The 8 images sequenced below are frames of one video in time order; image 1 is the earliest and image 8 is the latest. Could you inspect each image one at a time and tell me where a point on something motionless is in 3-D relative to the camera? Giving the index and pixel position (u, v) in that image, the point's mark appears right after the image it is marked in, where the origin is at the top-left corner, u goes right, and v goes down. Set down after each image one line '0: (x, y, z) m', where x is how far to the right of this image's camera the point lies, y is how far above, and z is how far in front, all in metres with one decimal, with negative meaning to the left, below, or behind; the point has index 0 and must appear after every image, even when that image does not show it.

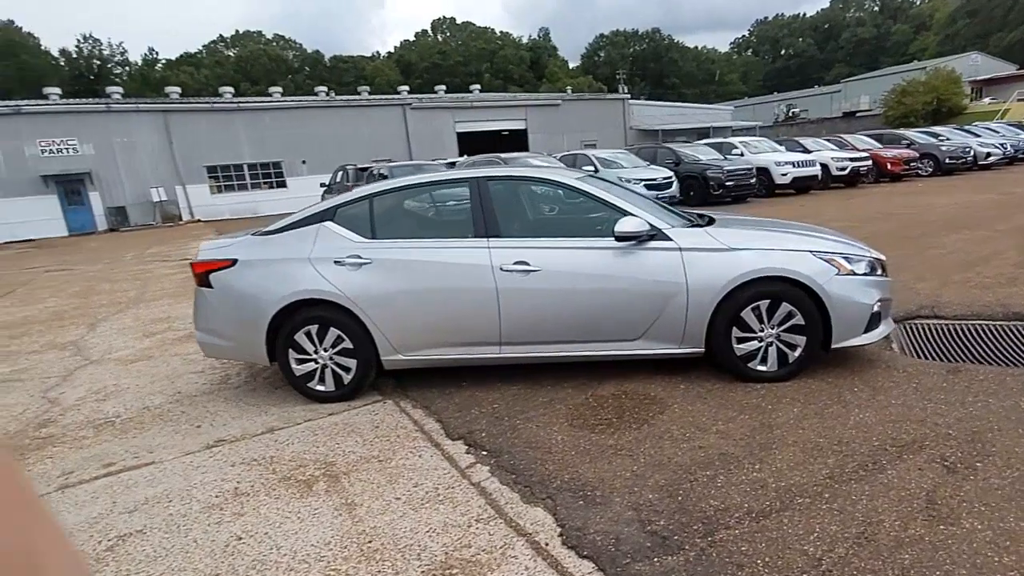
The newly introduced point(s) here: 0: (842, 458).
0: (+1.5, -0.8, +2.9) m
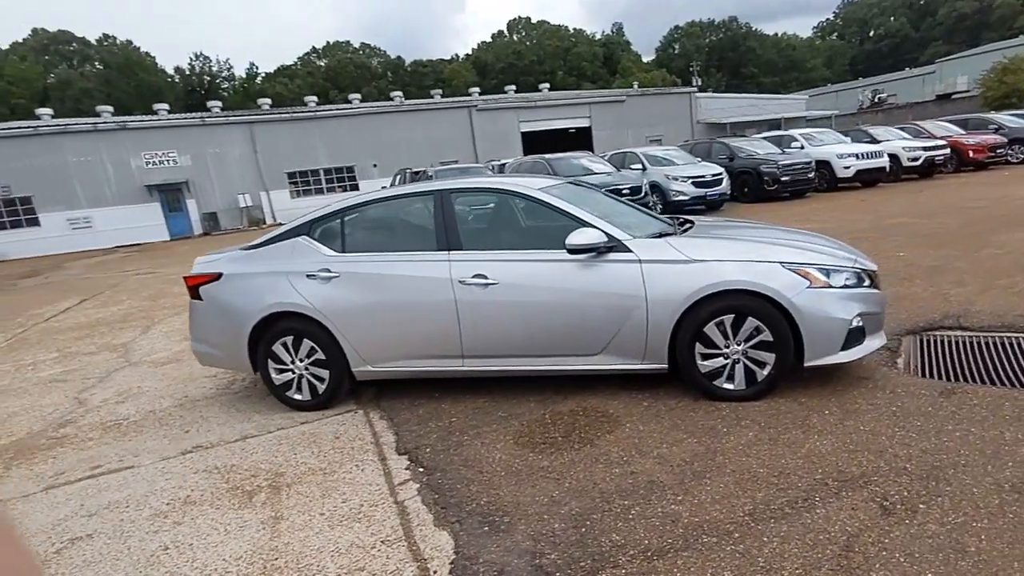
0: (+1.1, -0.9, +2.7) m
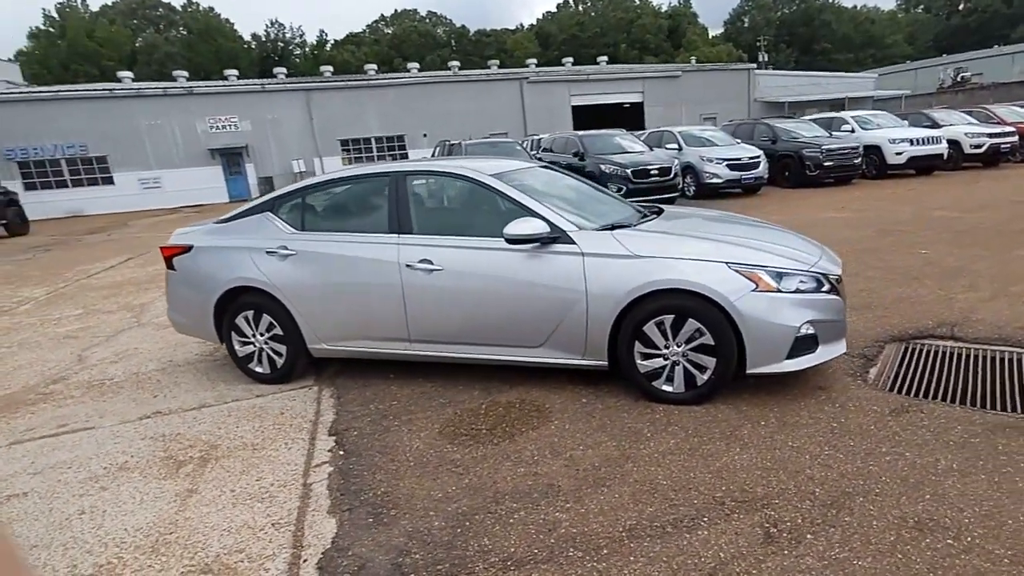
0: (+0.6, -0.9, +2.5) m
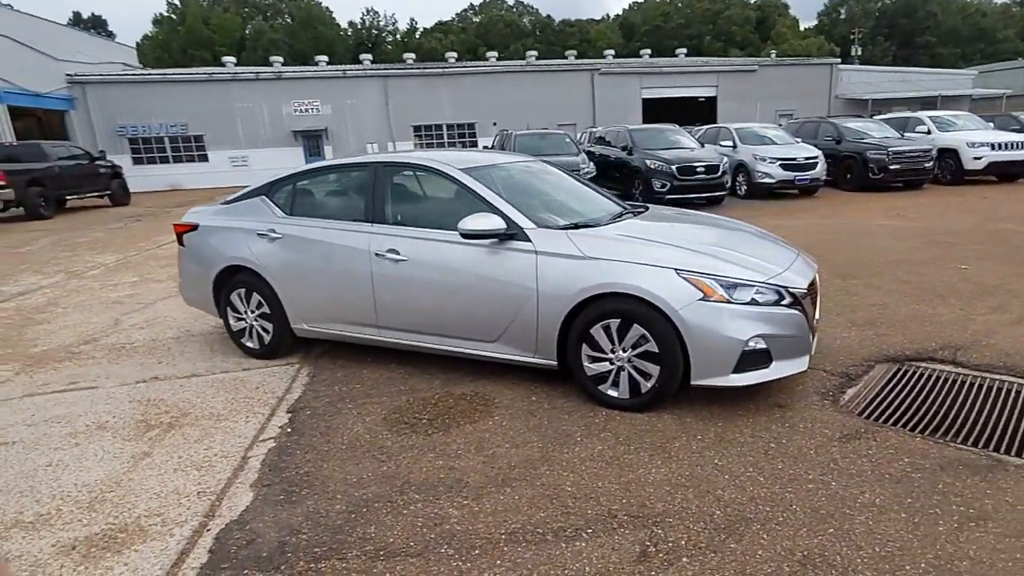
0: (+0.2, -0.9, +2.5) m
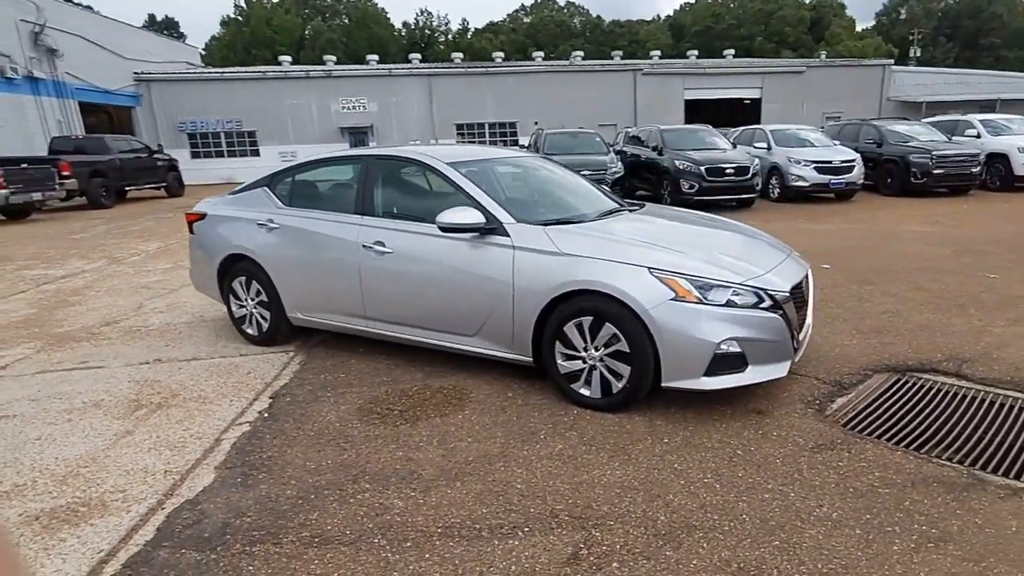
0: (-0.1, -0.9, +2.4) m
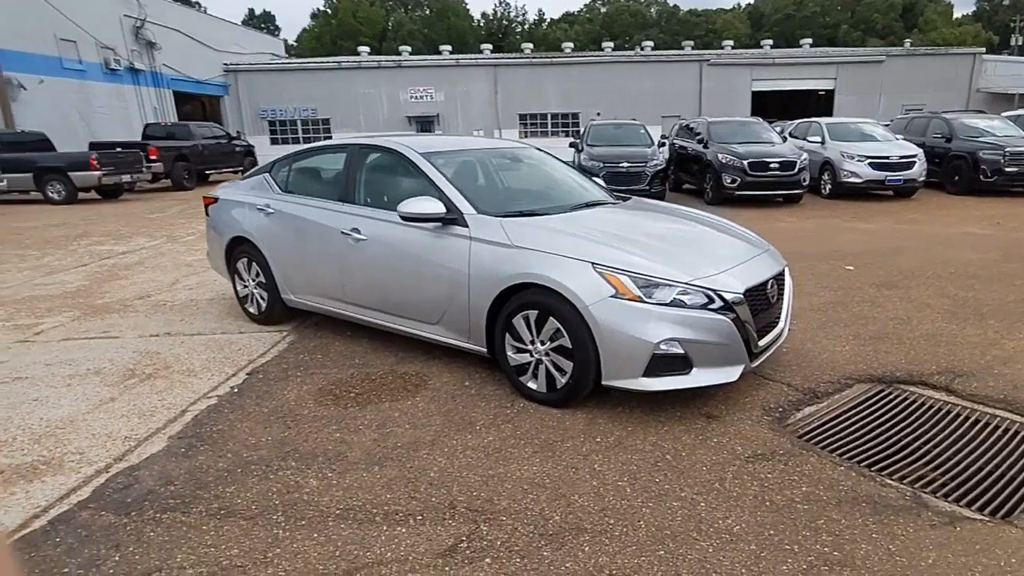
0: (-0.4, -0.8, +2.4) m
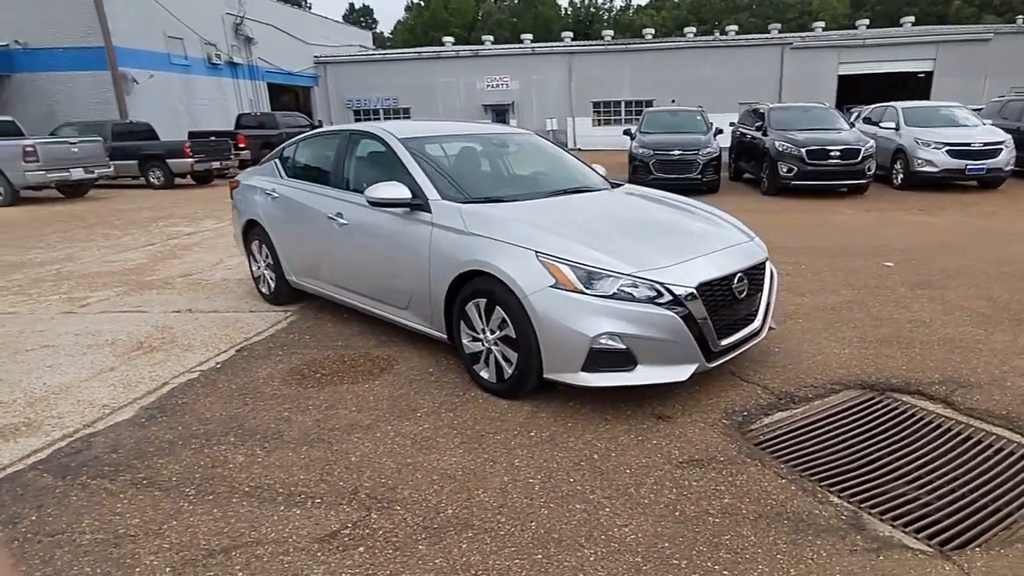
0: (-0.8, -0.7, +2.4) m
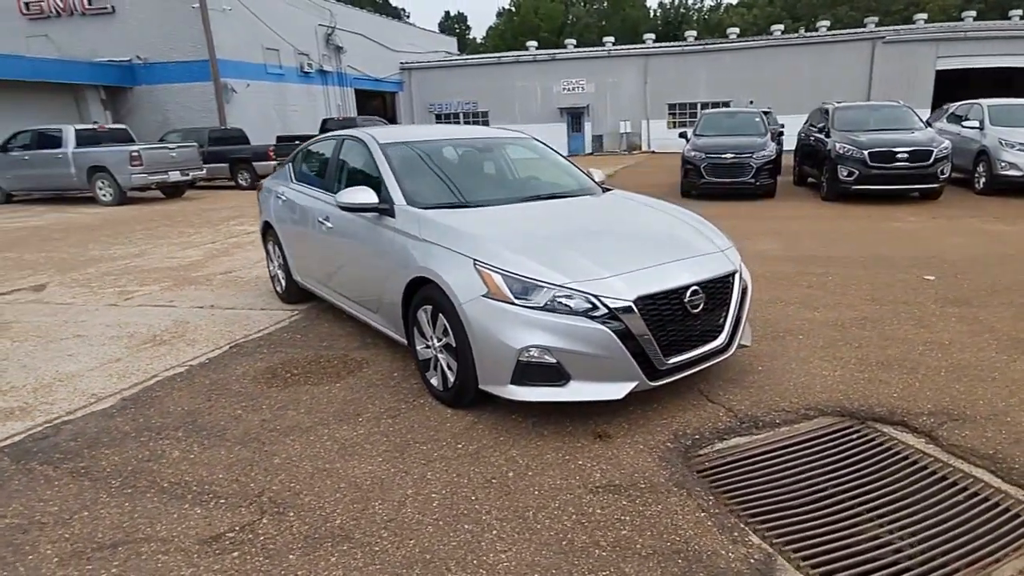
0: (-1.1, -0.8, +2.5) m
